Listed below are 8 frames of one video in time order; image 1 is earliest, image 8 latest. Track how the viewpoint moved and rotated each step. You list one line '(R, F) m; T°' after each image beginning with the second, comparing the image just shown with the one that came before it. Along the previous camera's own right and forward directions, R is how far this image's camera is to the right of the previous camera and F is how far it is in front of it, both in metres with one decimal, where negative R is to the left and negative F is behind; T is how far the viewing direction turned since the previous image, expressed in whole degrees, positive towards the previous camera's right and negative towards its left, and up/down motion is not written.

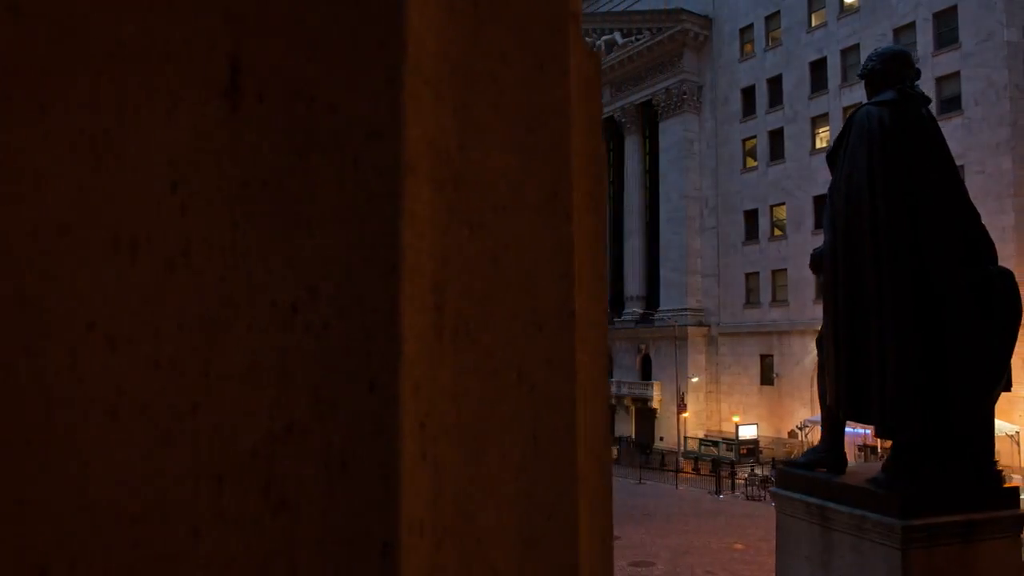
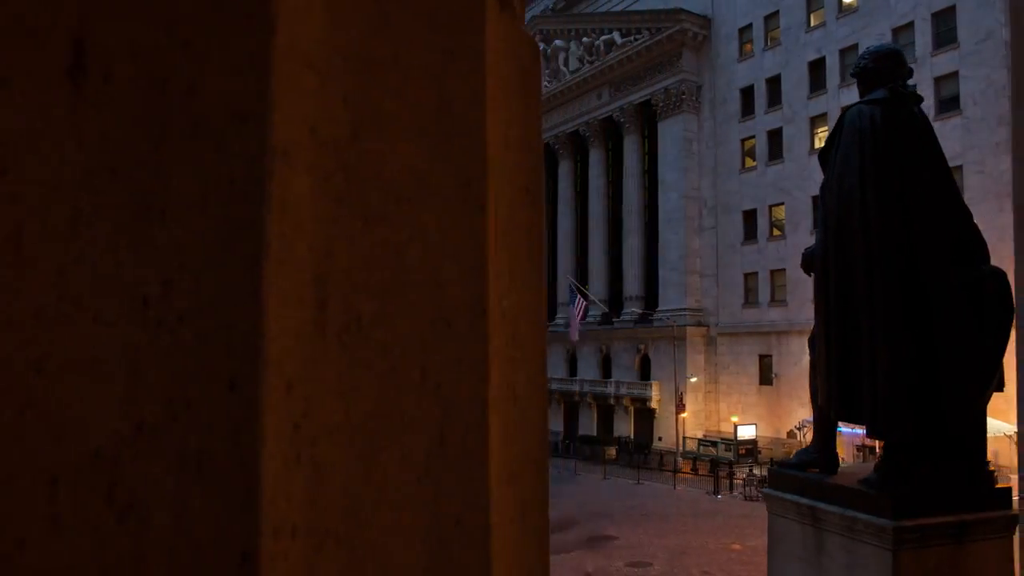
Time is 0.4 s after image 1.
(+0.1, +0.1) m; 0°
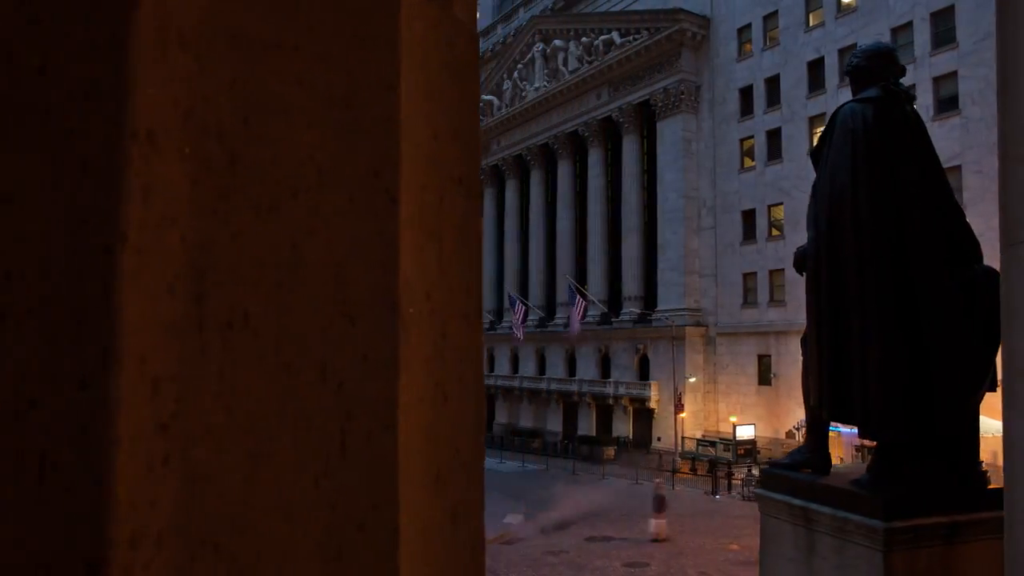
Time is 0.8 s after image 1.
(+0.1, 0.0) m; 0°
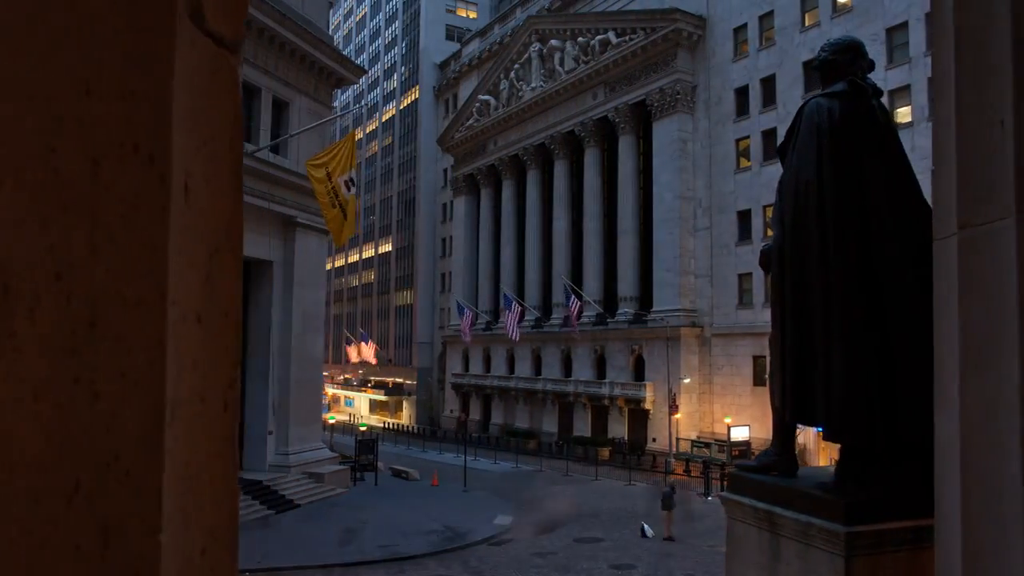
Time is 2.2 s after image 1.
(+0.5, +0.2) m; 0°
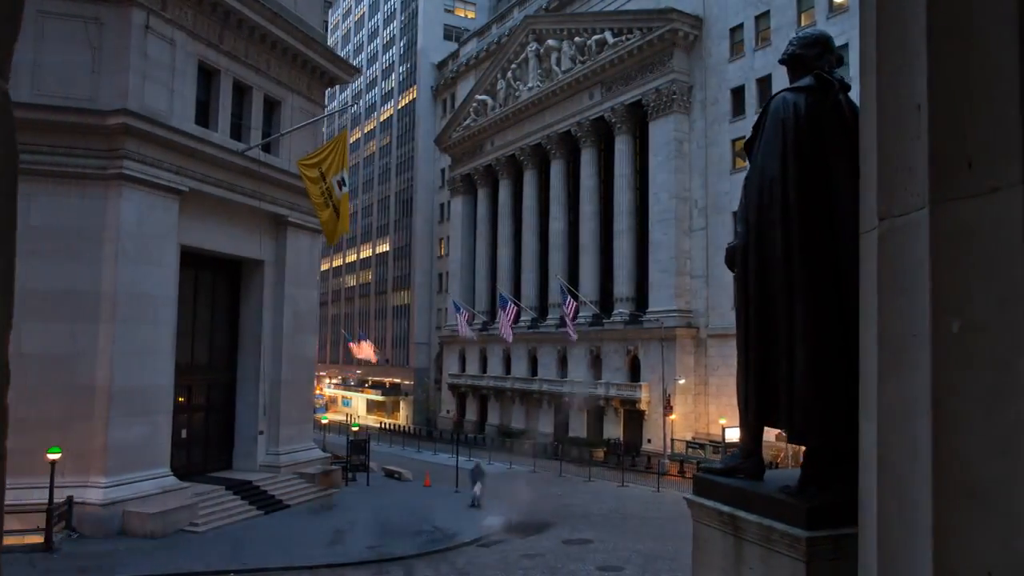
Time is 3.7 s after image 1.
(+0.5, +0.2) m; 0°
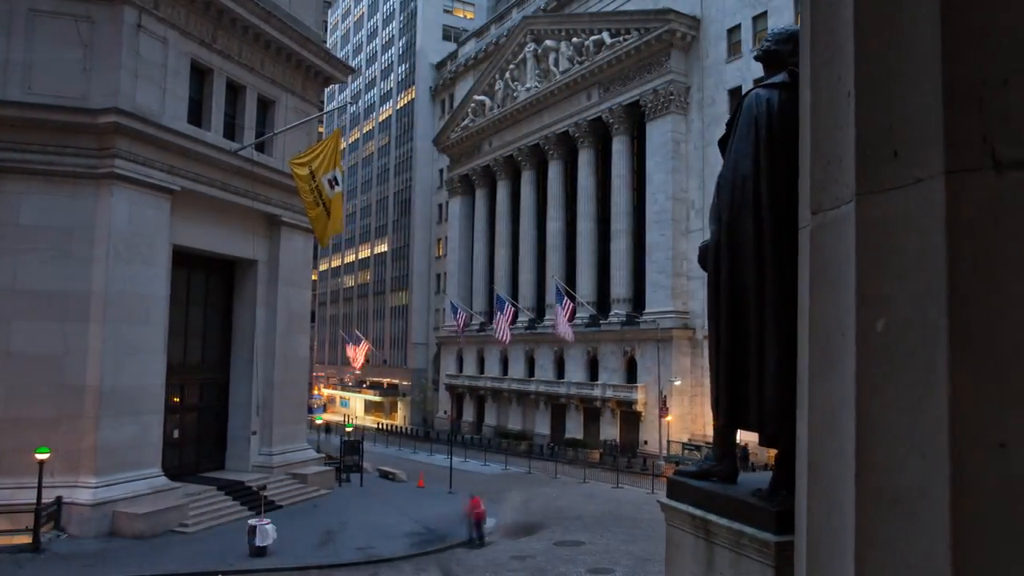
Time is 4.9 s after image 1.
(+0.4, +0.1) m; 0°
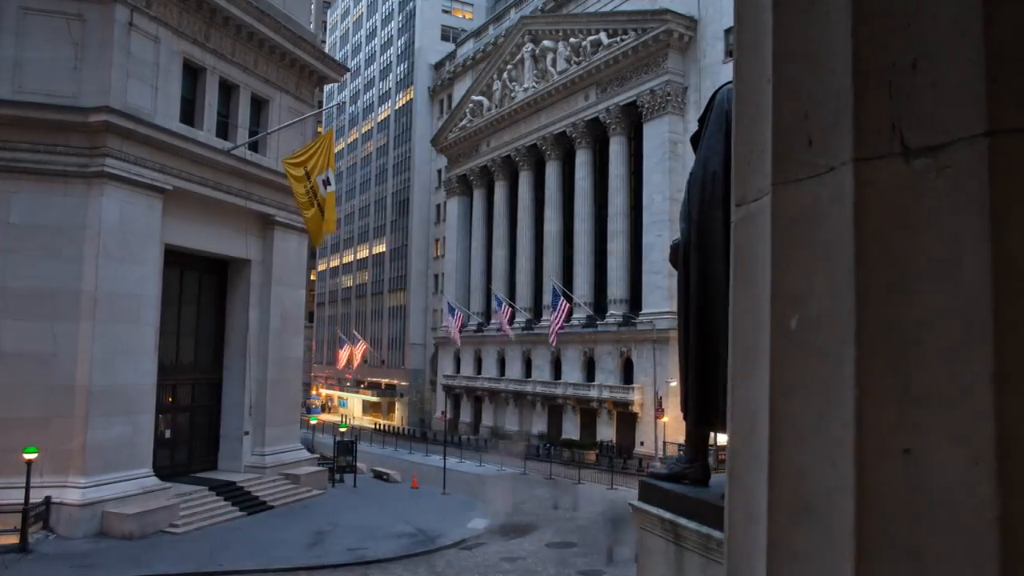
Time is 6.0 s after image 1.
(+0.4, +0.1) m; 0°
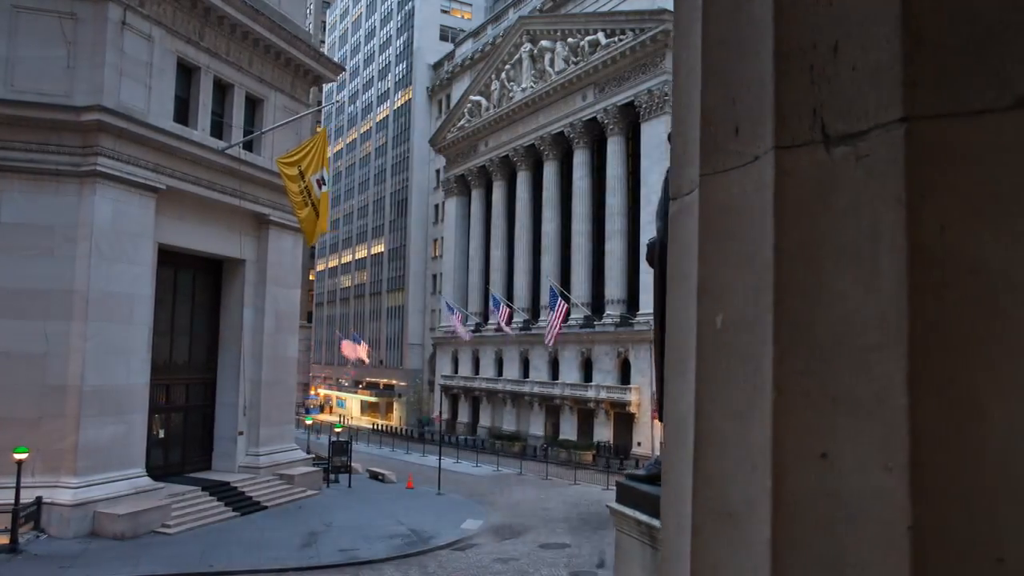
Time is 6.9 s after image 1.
(+0.3, +0.1) m; 0°
